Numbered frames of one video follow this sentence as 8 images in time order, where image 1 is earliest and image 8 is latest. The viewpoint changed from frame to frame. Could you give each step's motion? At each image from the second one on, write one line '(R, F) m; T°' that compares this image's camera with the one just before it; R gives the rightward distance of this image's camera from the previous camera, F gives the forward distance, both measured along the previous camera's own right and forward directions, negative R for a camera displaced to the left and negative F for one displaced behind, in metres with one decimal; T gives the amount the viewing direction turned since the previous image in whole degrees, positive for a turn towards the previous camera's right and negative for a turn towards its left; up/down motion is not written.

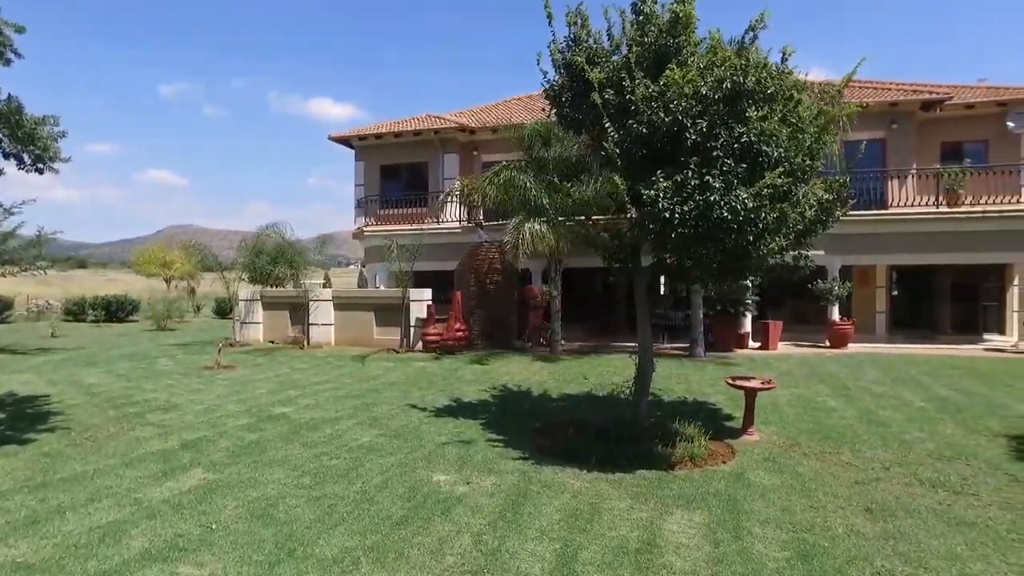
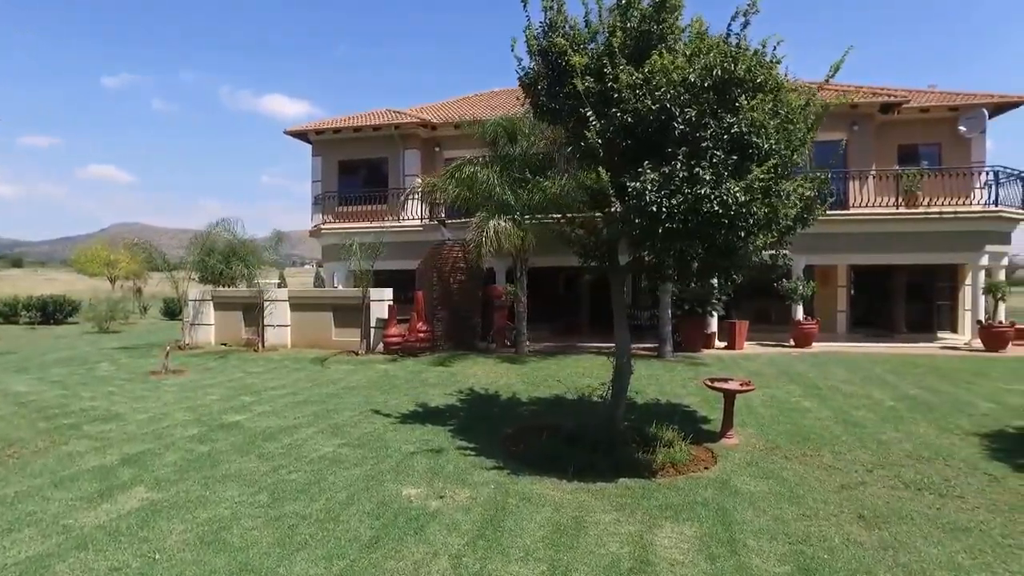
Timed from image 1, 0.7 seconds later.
(-0.2, +0.5) m; +4°
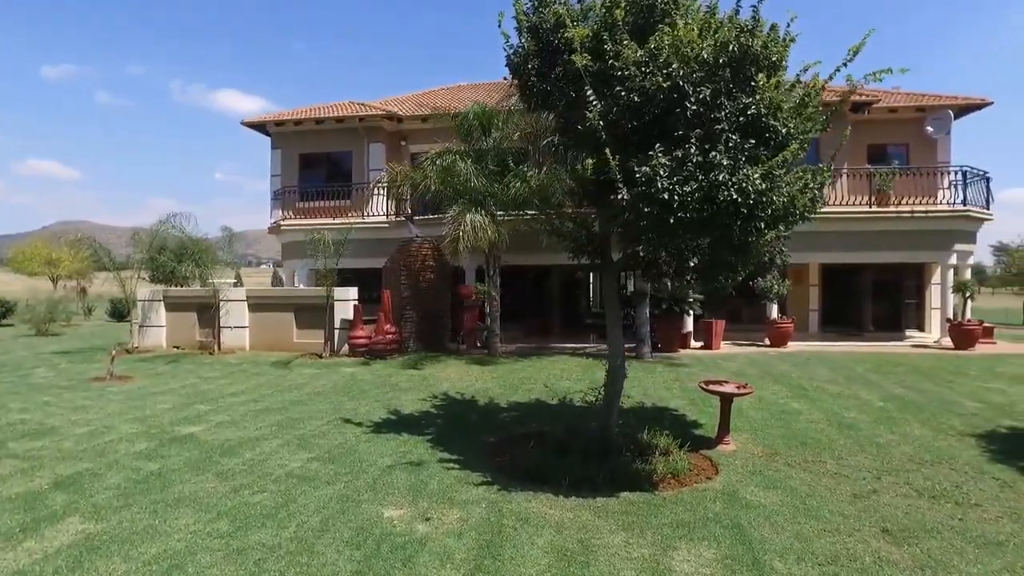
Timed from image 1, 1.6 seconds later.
(-0.3, +0.7) m; +4°
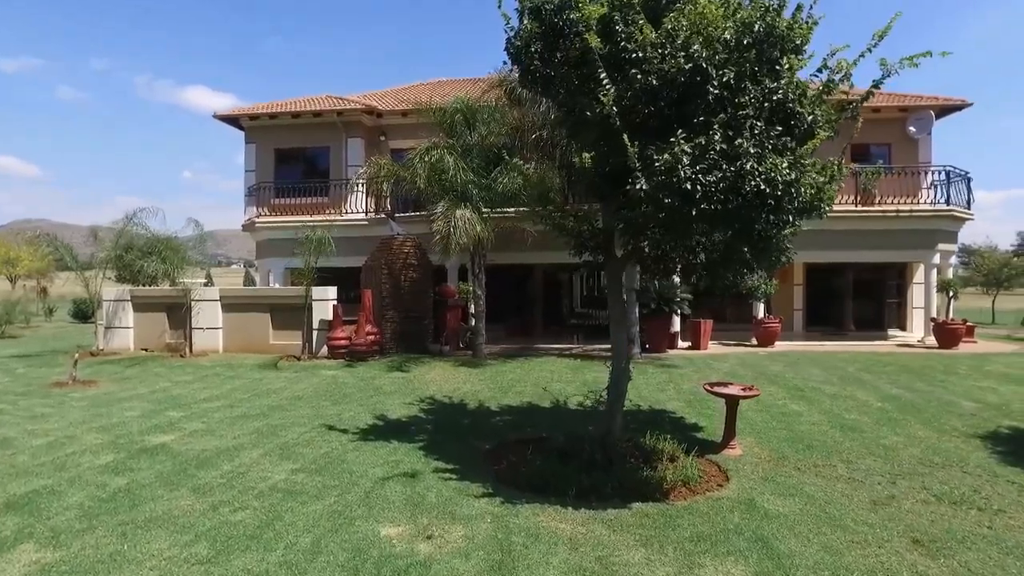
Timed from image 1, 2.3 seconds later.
(-0.3, +0.5) m; +2°
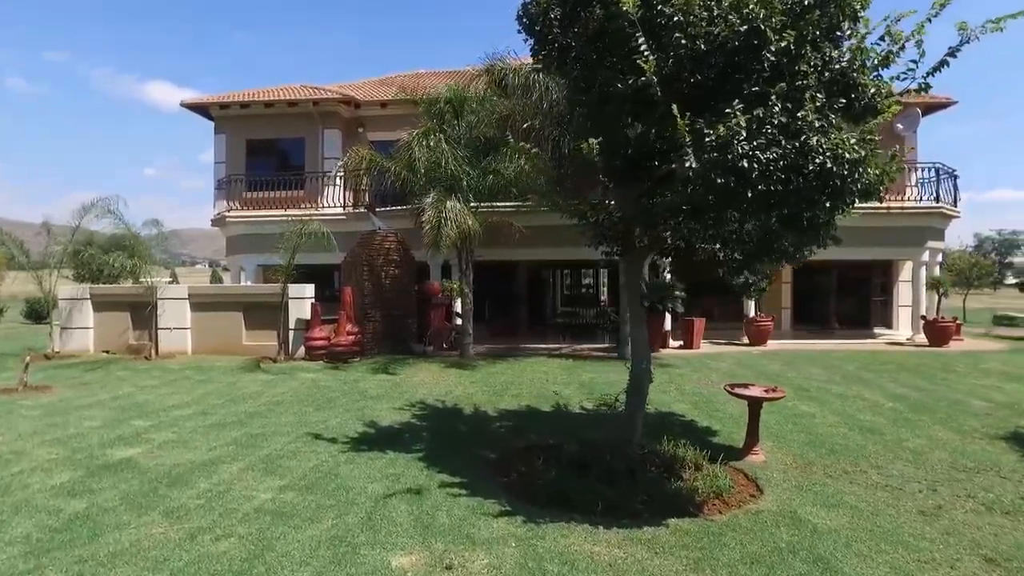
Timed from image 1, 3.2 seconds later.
(-0.5, +0.7) m; +3°
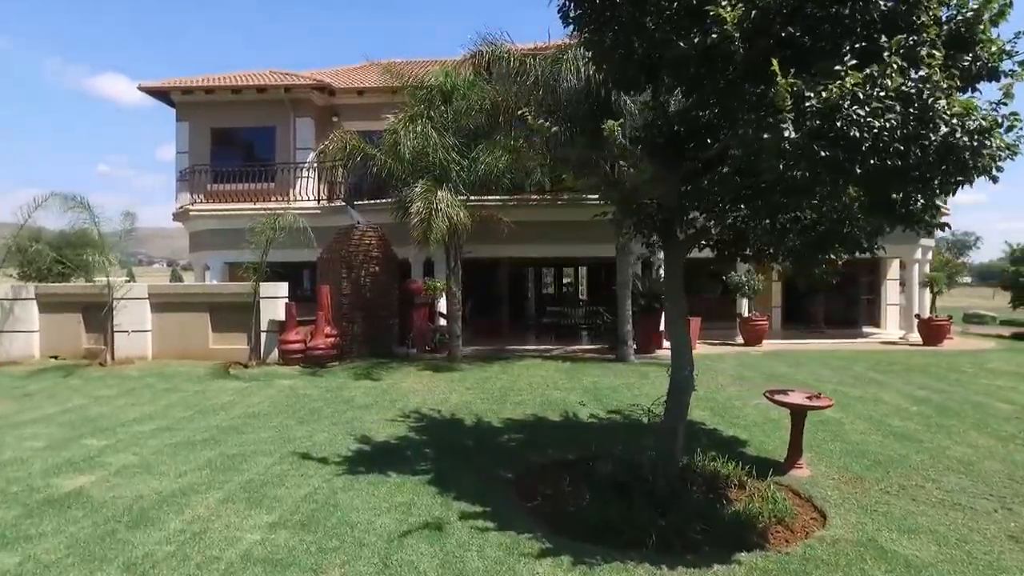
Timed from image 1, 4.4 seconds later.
(-0.6, +1.0) m; +3°
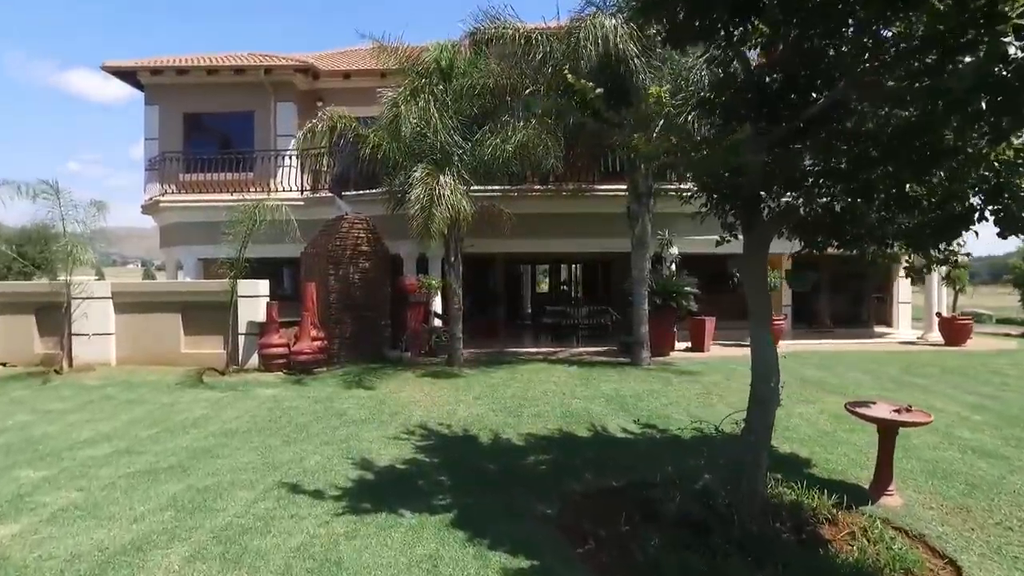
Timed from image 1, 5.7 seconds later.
(-0.5, +1.3) m; +2°
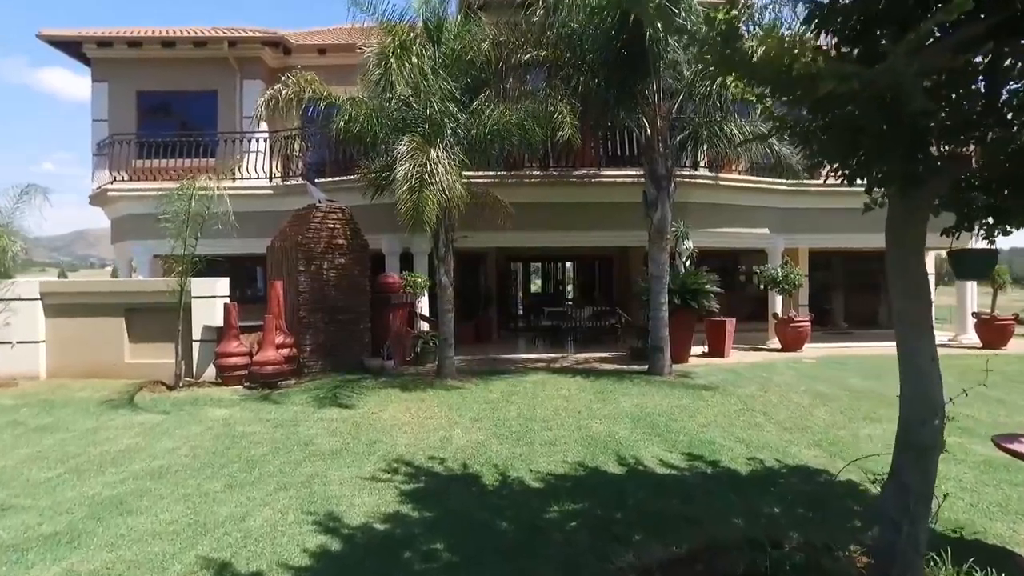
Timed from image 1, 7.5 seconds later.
(-0.3, +1.8) m; +1°
